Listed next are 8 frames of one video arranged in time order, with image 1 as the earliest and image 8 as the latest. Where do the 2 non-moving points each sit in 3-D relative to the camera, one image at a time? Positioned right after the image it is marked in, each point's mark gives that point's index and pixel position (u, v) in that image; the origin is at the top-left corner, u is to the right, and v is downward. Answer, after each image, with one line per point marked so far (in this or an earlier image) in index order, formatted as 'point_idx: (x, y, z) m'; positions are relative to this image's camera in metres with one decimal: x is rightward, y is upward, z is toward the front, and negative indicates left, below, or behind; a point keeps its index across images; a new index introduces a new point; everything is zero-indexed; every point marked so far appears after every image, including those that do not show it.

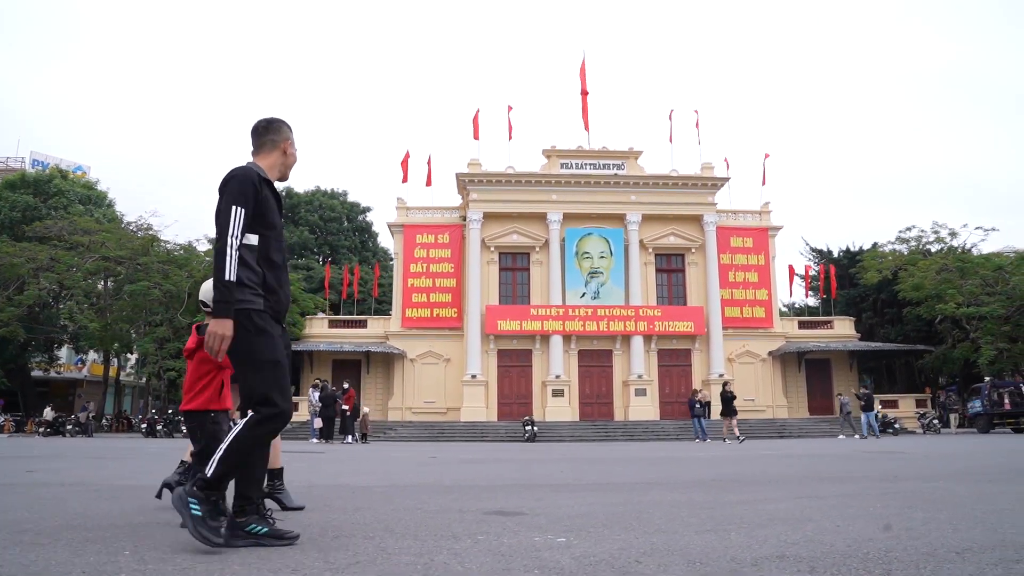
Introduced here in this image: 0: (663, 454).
0: (+2.8, -3.1, +14.2) m
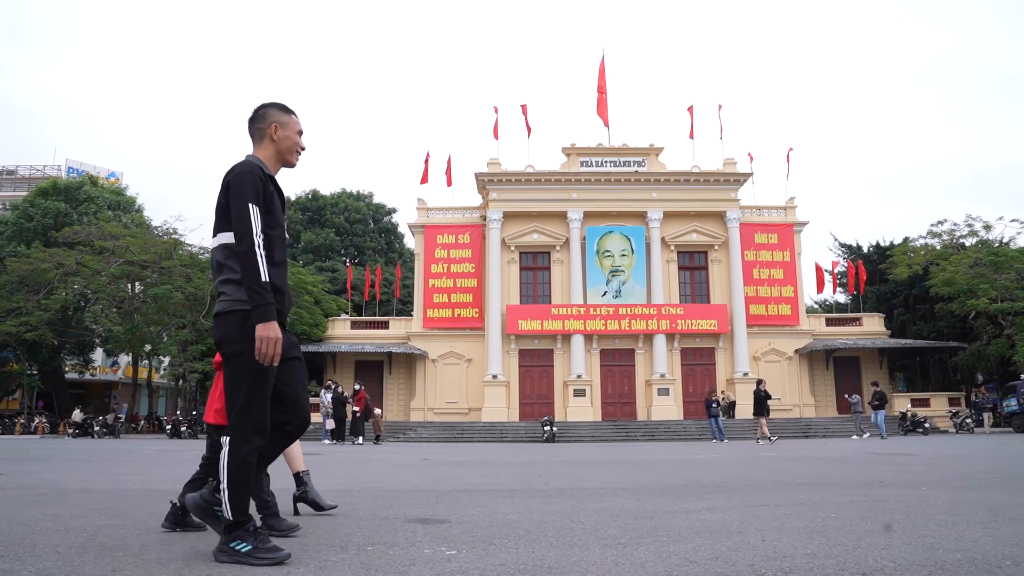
0: (+3.0, -3.1, +13.9) m
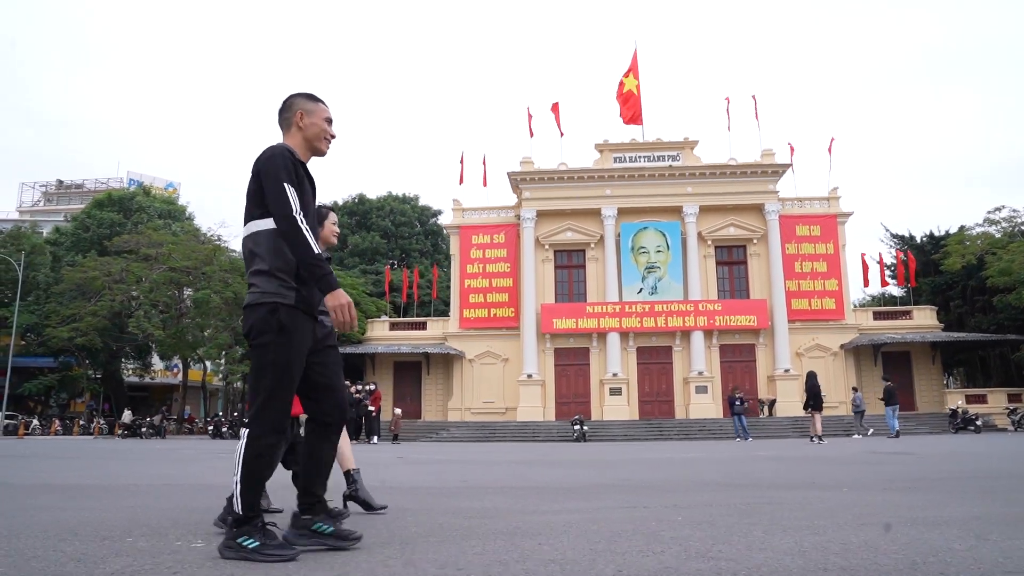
0: (+3.1, -3.0, +13.7) m
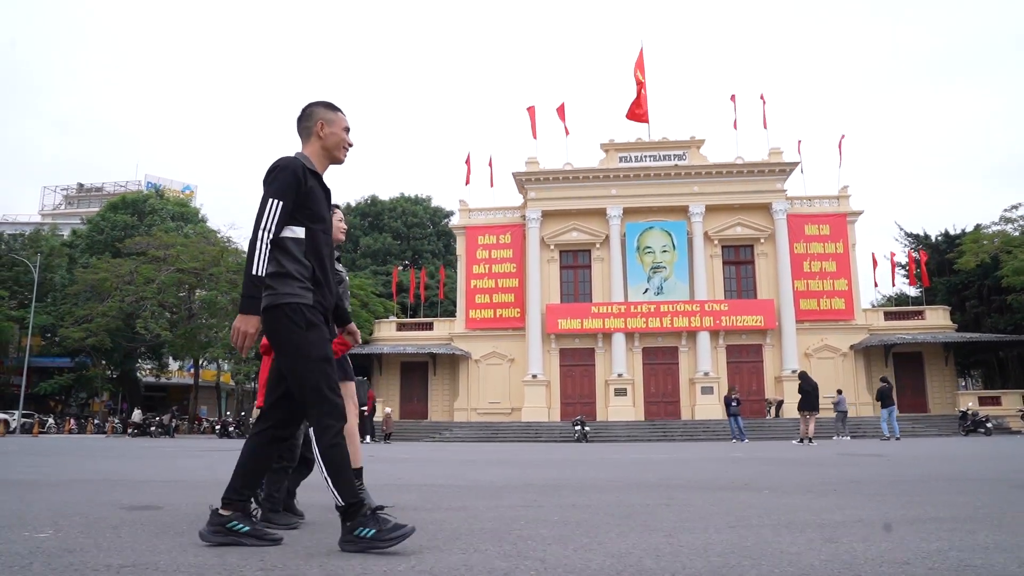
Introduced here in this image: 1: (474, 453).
0: (+2.9, -3.0, +13.5) m
1: (-0.8, -3.7, +16.9) m
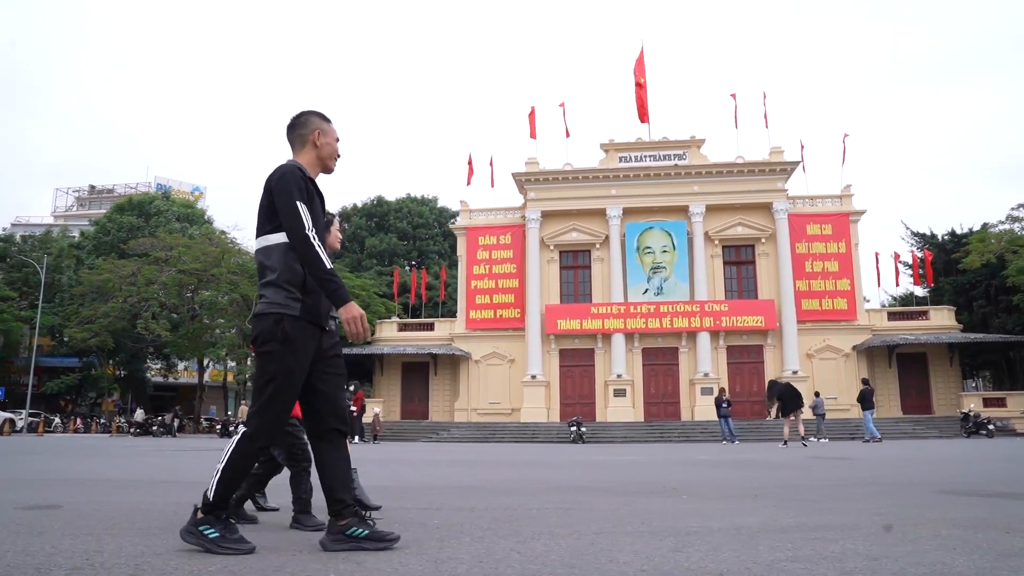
0: (+2.5, -3.0, +13.5) m
1: (-1.1, -3.7, +17.0) m
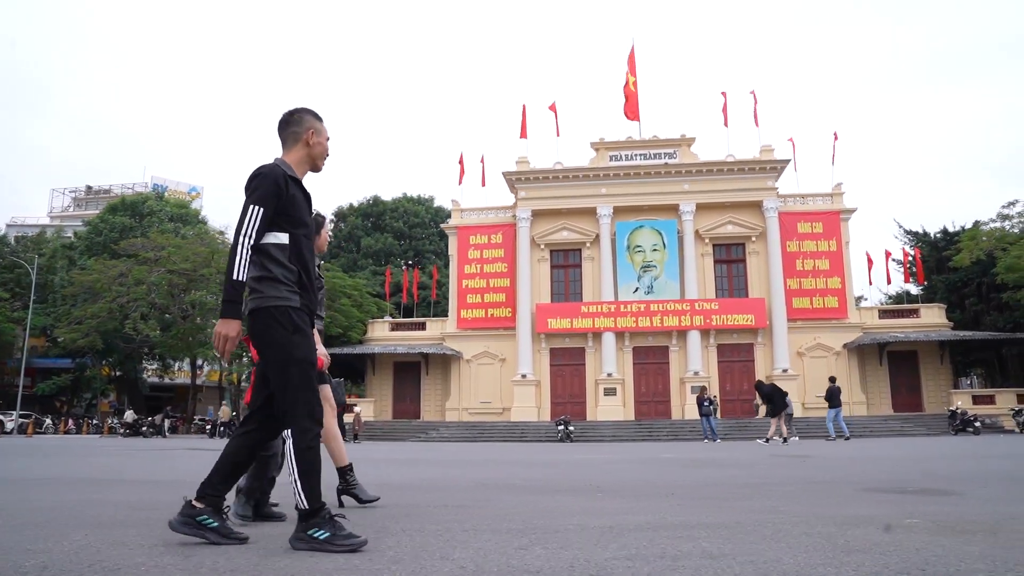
0: (+2.1, -3.0, +13.5) m
1: (-1.5, -3.7, +17.0) m
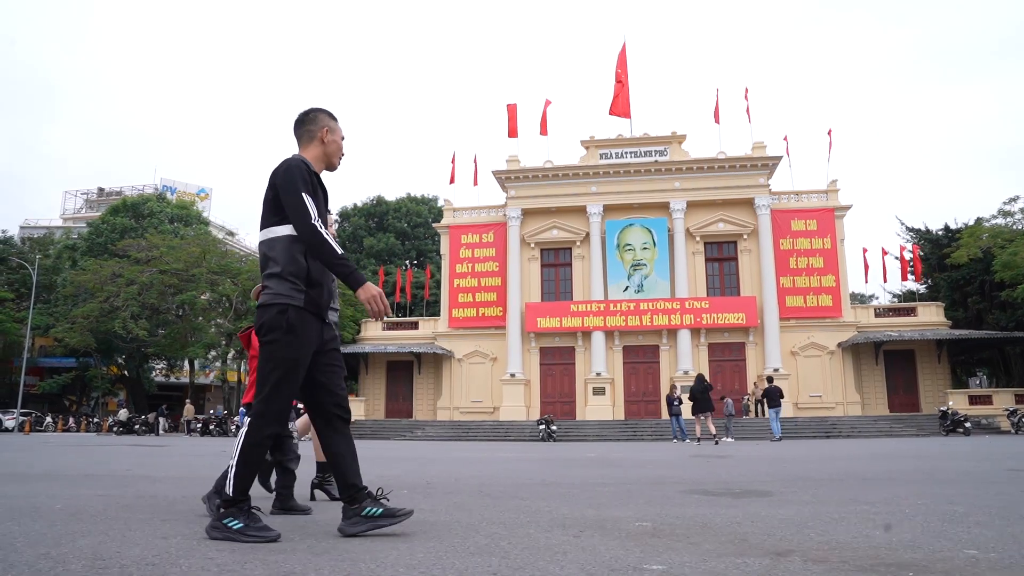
0: (+1.2, -2.9, +13.3) m
1: (-2.3, -3.6, +16.9) m
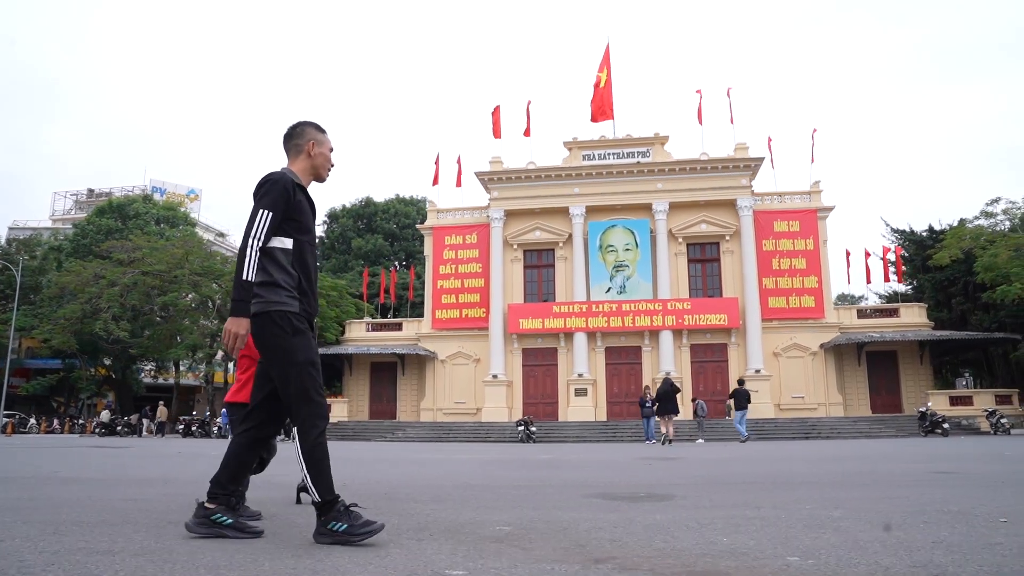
0: (+0.6, -3.0, +13.3) m
1: (-3.0, -3.7, +16.9) m
